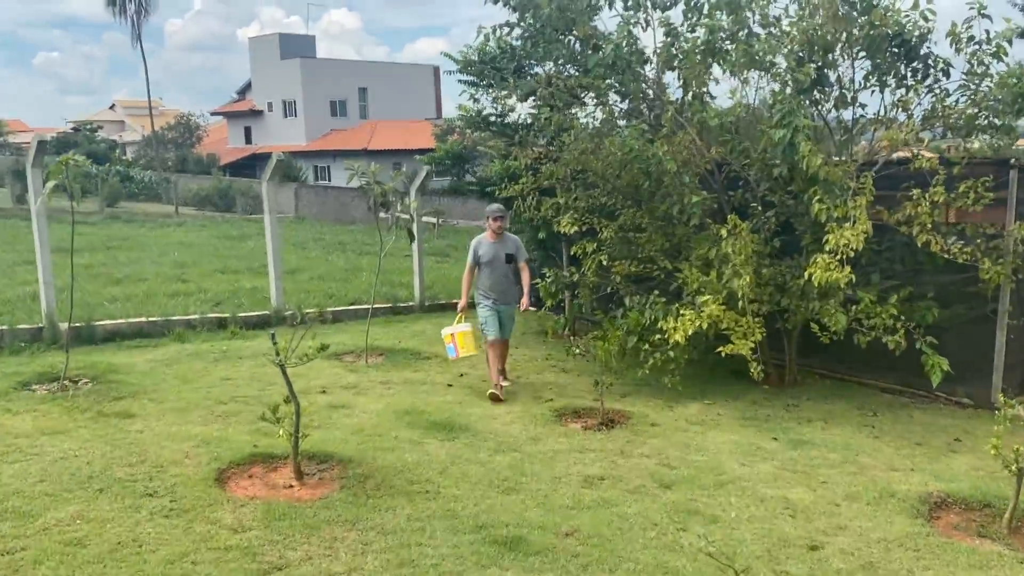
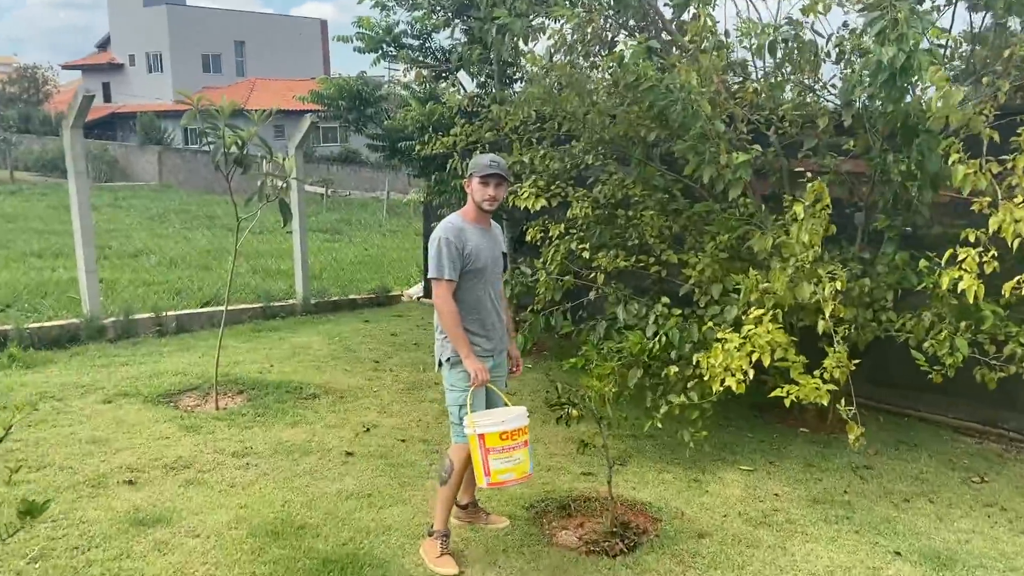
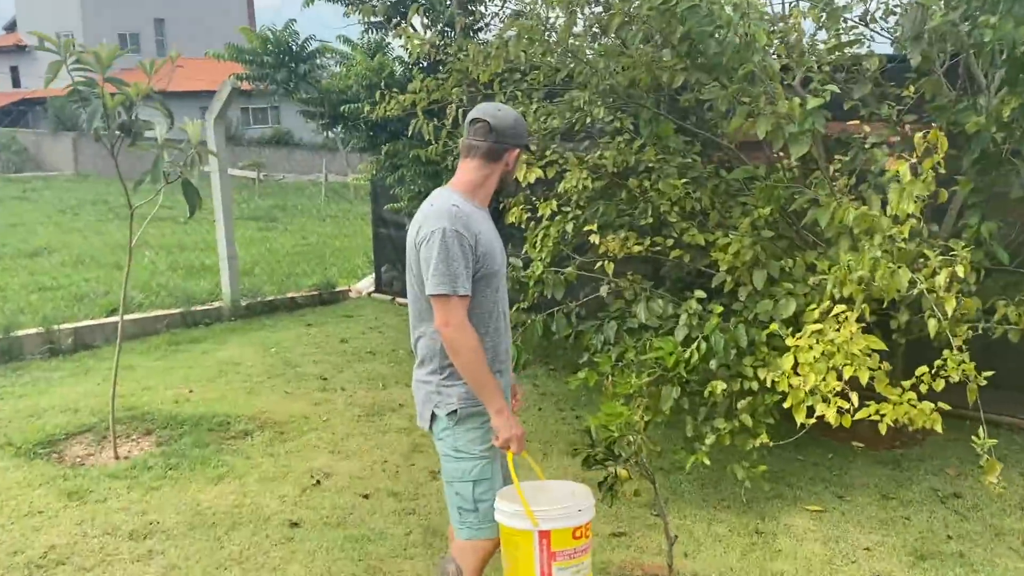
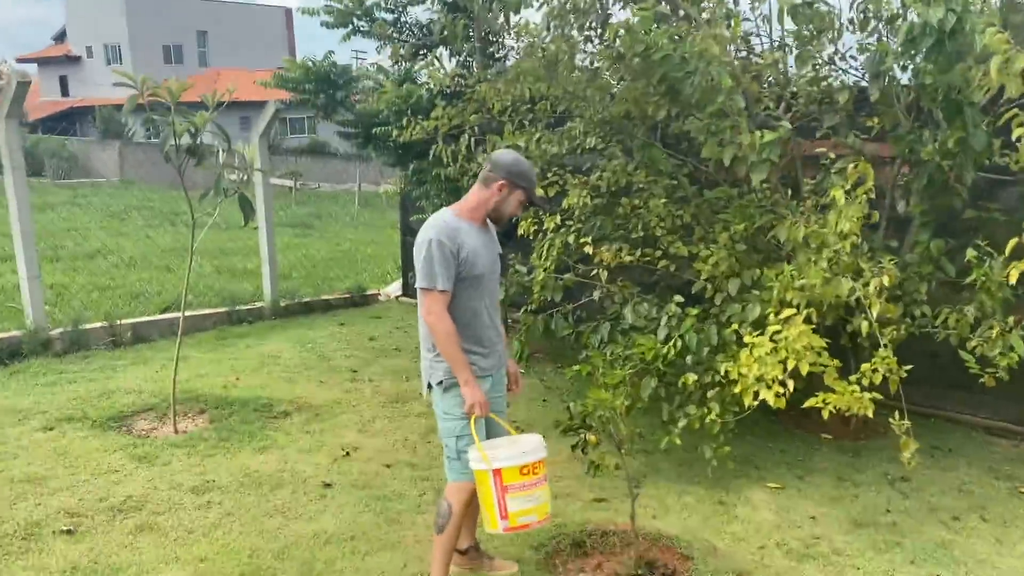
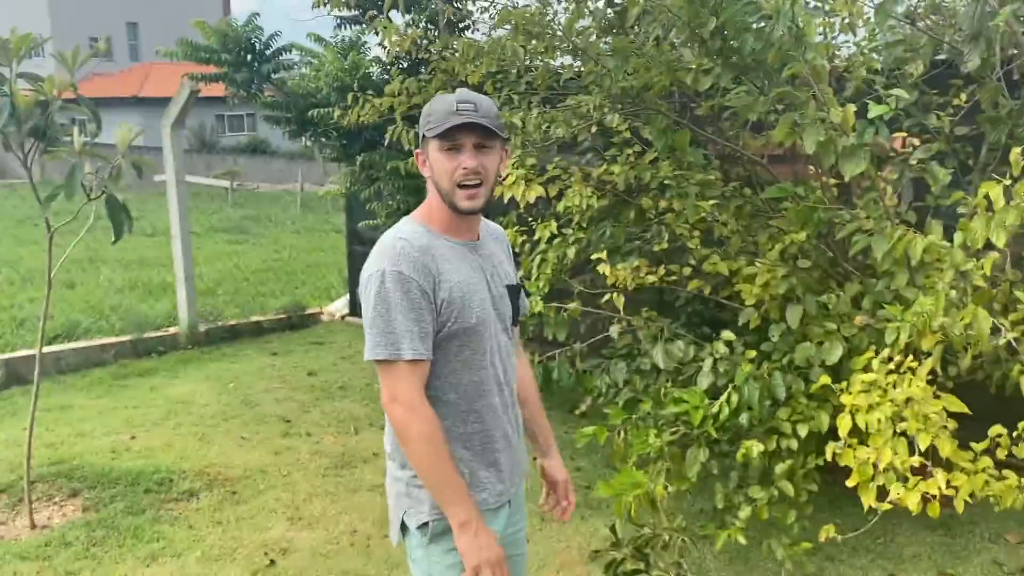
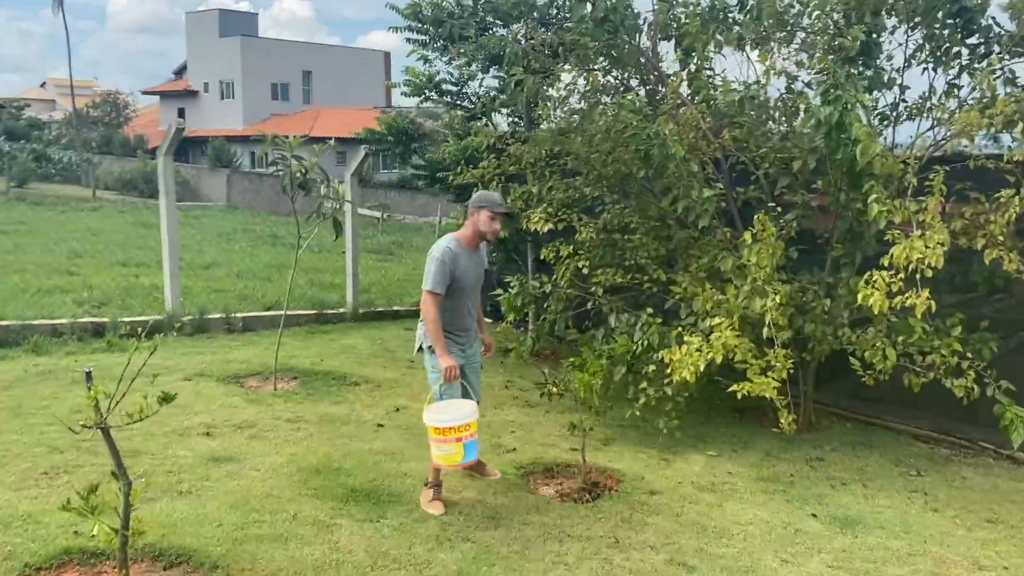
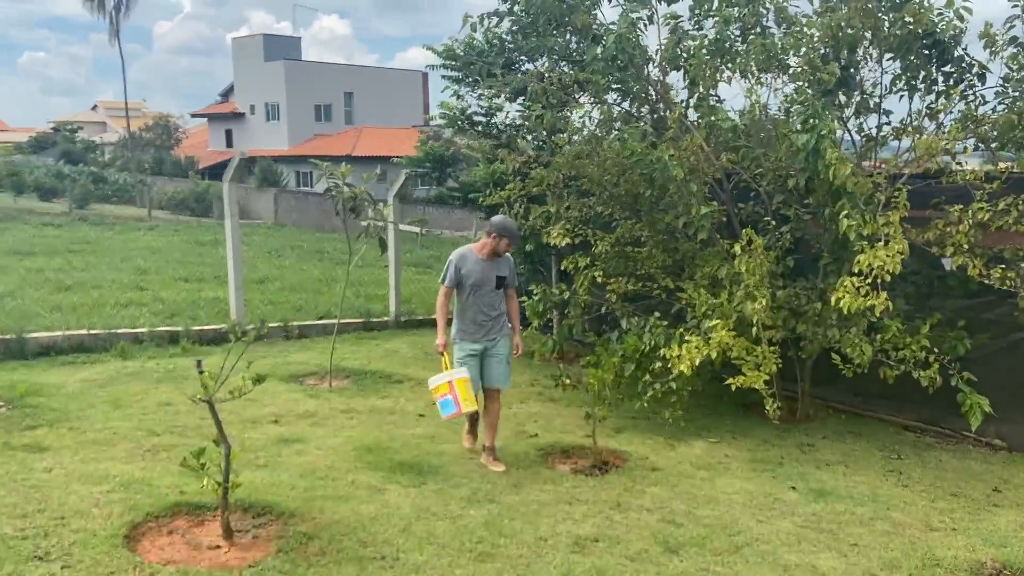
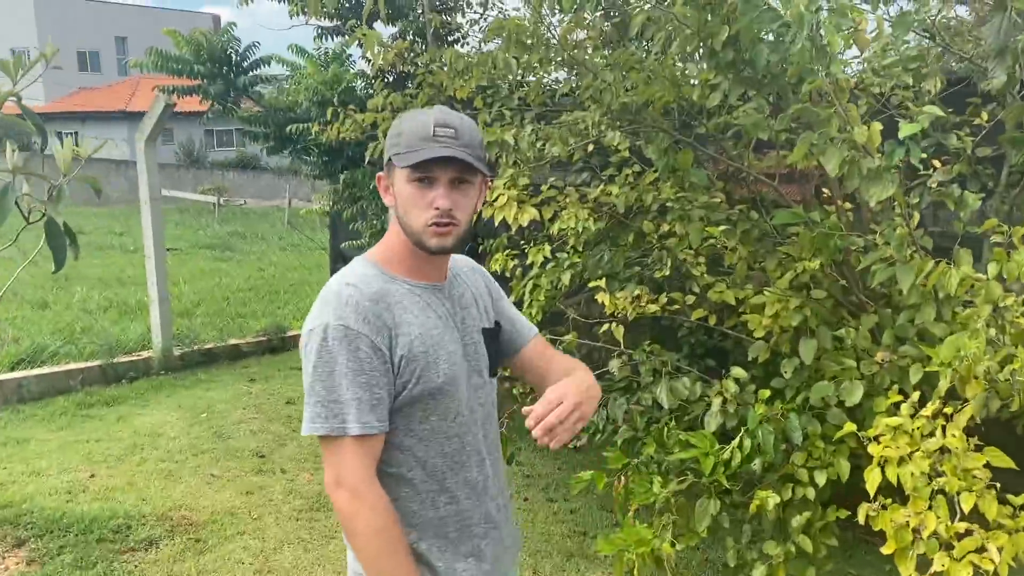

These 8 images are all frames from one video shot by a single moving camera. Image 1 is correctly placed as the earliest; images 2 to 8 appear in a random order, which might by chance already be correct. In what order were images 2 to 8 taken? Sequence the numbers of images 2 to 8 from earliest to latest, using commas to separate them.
7, 6, 2, 4, 3, 5, 8
